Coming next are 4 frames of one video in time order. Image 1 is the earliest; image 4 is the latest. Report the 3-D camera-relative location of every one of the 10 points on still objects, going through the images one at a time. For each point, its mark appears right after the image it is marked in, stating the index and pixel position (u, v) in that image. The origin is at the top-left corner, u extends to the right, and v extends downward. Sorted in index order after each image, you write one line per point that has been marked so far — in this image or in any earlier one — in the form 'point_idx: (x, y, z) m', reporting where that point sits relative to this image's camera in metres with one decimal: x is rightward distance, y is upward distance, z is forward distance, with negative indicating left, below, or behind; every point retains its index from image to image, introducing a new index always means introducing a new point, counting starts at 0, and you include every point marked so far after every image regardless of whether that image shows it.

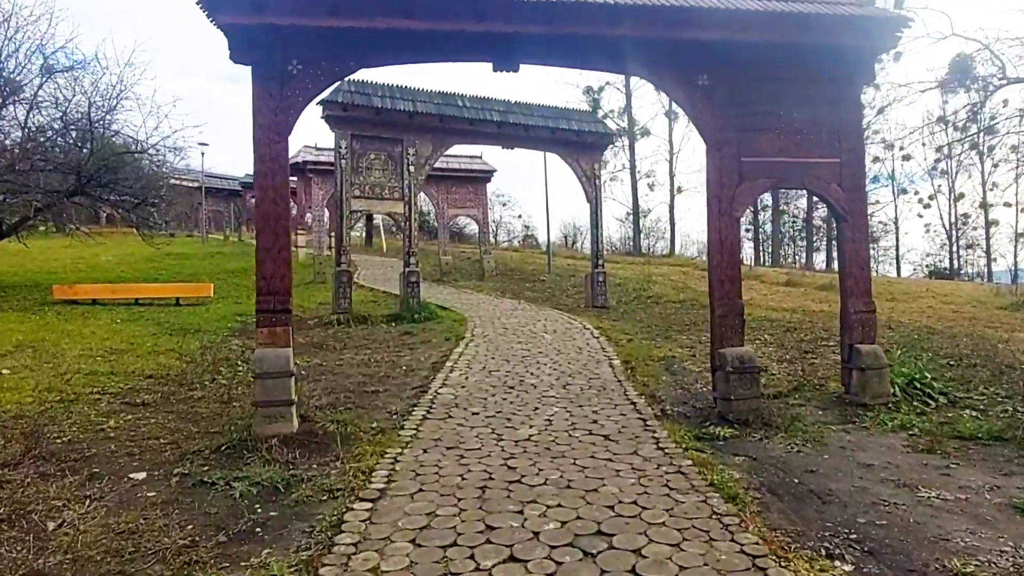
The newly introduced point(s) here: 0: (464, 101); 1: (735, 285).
0: (-1.1, +4.1, +14.0) m
1: (+2.0, 0.0, +5.6) m
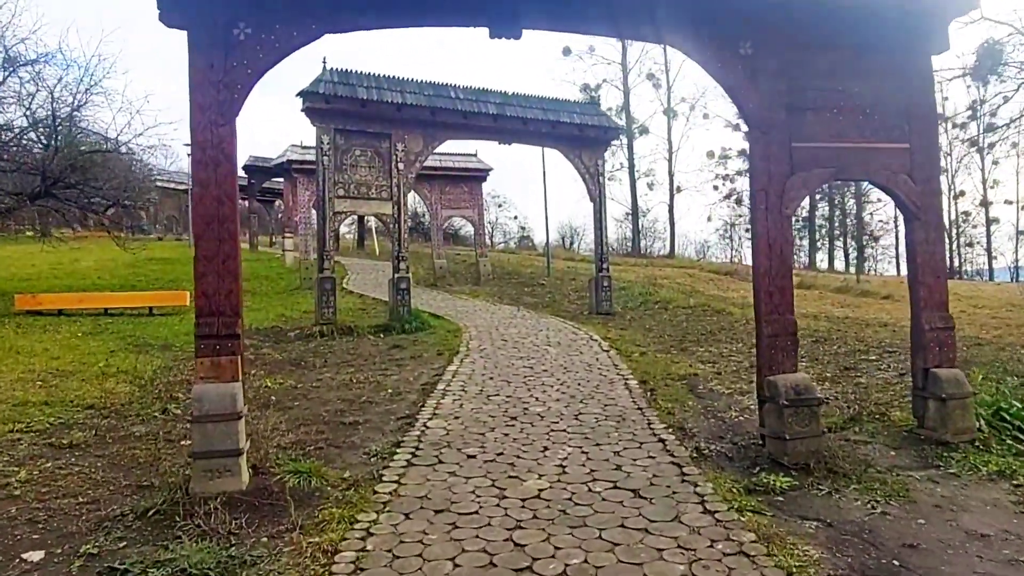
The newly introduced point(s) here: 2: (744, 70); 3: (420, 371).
0: (-1.1, +4.0, +12.9) m
1: (+2.0, -0.1, +4.6) m
2: (+1.7, +1.6, +4.7) m
3: (-1.2, -1.1, +8.2) m
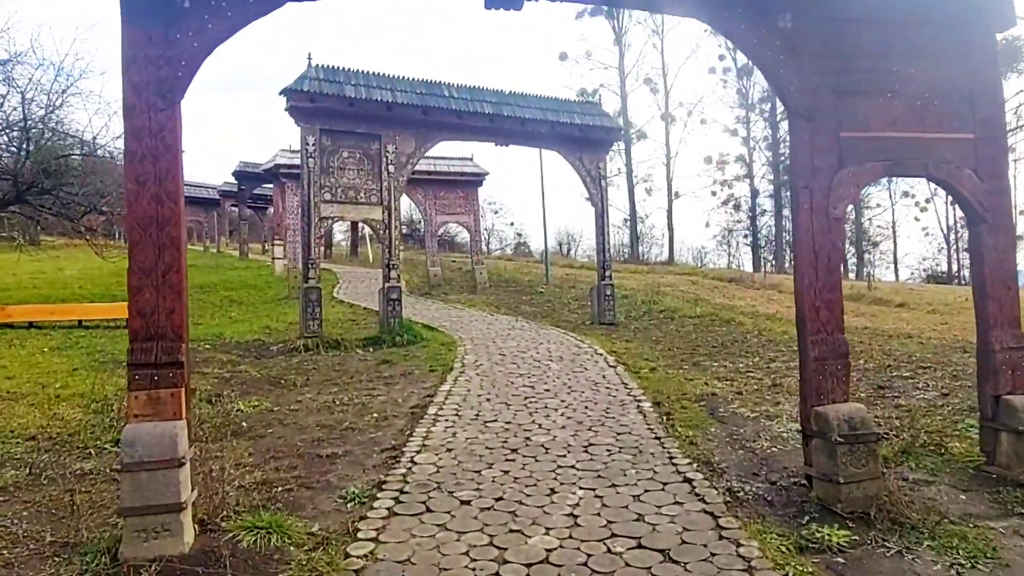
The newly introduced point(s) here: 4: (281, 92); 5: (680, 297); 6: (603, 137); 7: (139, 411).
0: (-1.2, +3.8, +12.3) m
1: (+2.0, -0.2, +3.9) m
2: (+1.7, +1.5, +4.0) m
3: (-1.2, -1.2, +7.5) m
4: (-3.8, +3.2, +10.6) m
5: (+4.1, -0.2, +15.7) m
6: (+1.8, +3.0, +12.9) m
7: (-2.0, -0.6, +3.4) m
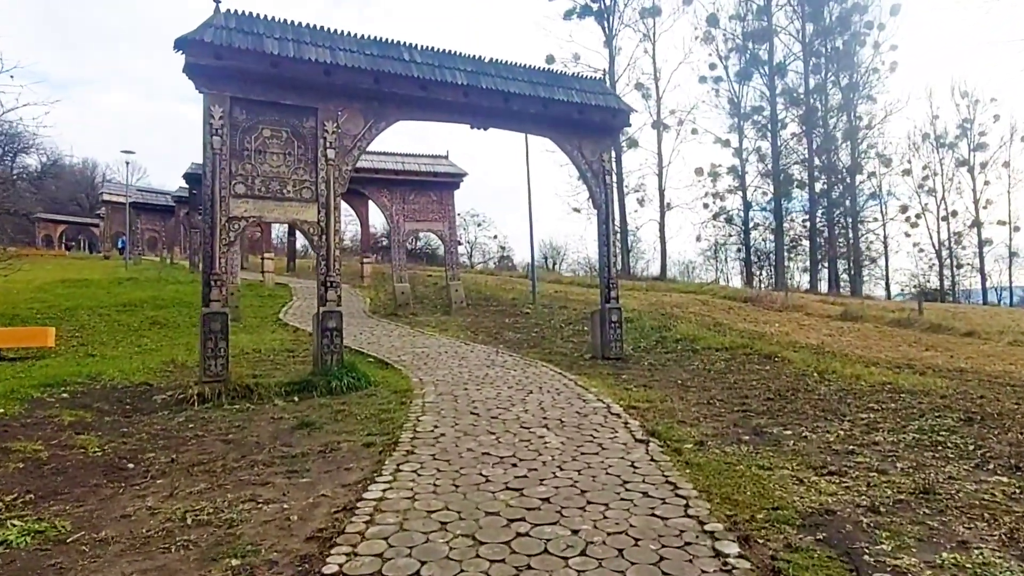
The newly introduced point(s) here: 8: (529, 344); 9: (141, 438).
0: (-1.5, +3.4, +9.5) m
1: (+1.9, -0.4, +1.1) m
2: (+1.6, +1.3, +1.2) m
3: (-1.4, -1.5, +4.6) m
4: (-4.1, +2.9, +7.7) m
5: (+3.7, -0.7, +13.0) m
6: (+1.5, +2.6, +10.1) m
7: (-2.0, -0.8, +0.5) m
8: (+0.3, -1.0, +11.5) m
9: (-3.5, -1.4, +6.1) m
